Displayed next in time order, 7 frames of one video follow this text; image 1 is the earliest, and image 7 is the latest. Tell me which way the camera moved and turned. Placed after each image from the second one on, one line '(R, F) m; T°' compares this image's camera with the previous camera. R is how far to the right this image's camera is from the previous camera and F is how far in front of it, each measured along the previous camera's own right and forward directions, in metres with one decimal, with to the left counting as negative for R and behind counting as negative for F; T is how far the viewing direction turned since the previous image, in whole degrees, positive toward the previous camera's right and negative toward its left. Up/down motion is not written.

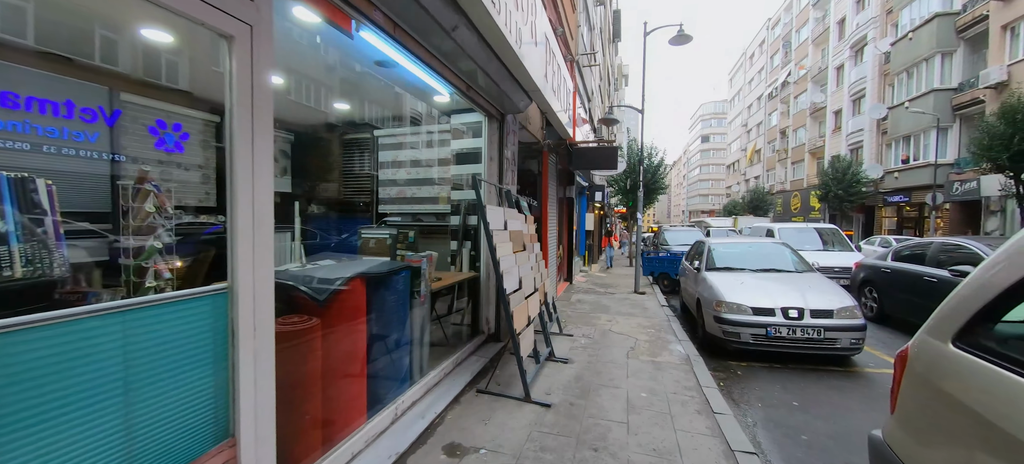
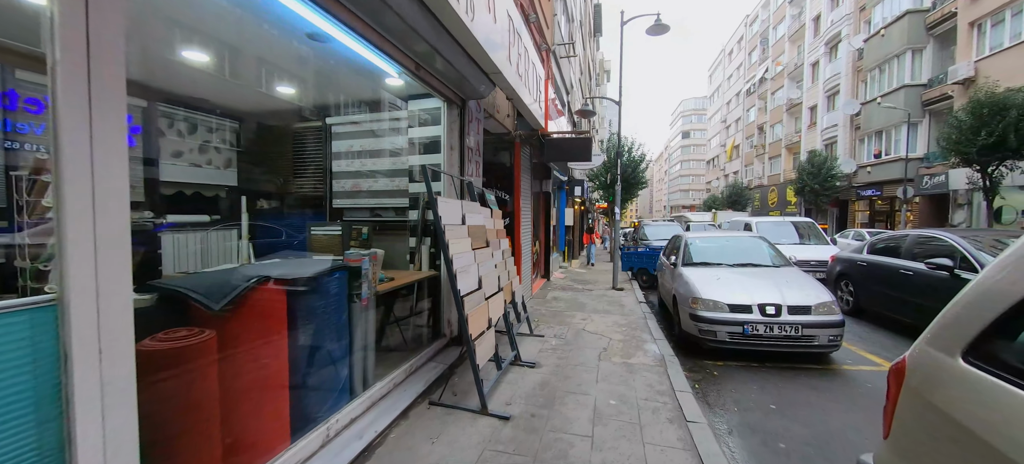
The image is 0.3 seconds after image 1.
(+0.3, +0.4) m; +2°
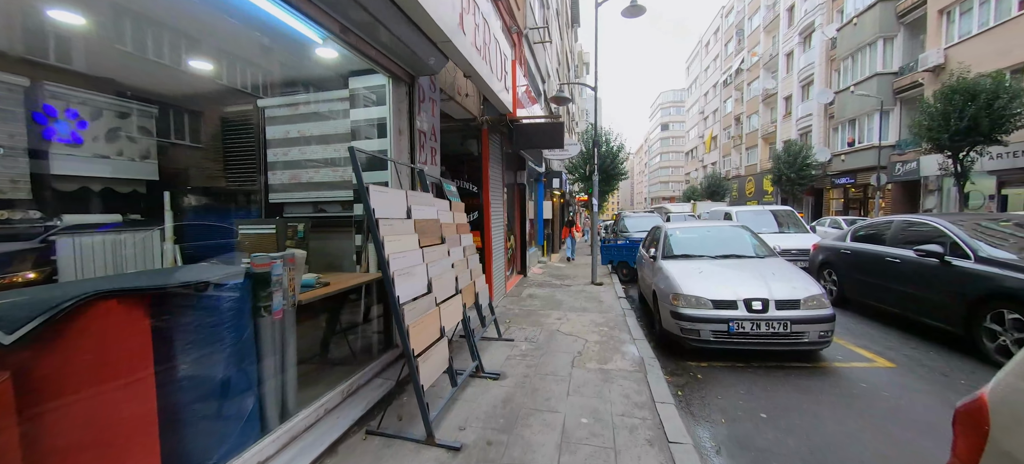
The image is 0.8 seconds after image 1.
(+0.3, +0.5) m; +2°
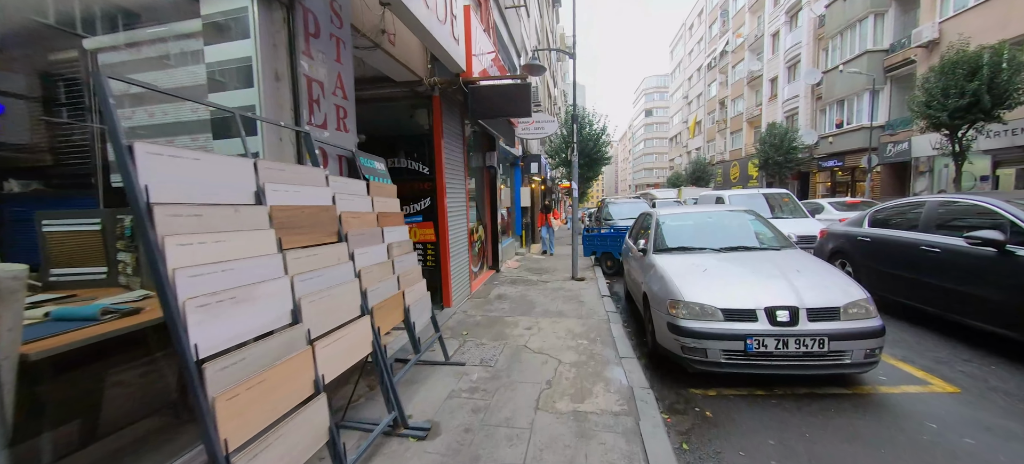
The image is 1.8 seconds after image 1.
(+0.4, +1.2) m; +2°
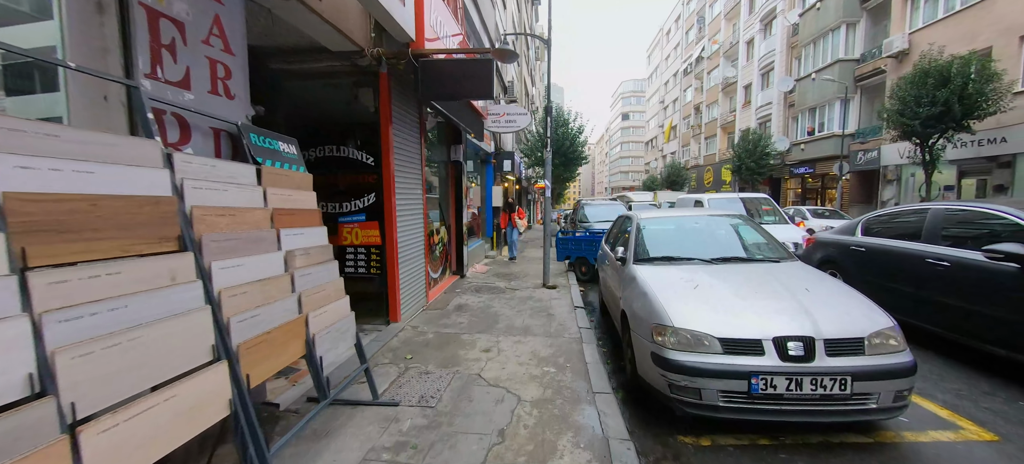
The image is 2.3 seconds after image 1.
(+0.2, +0.8) m; +3°
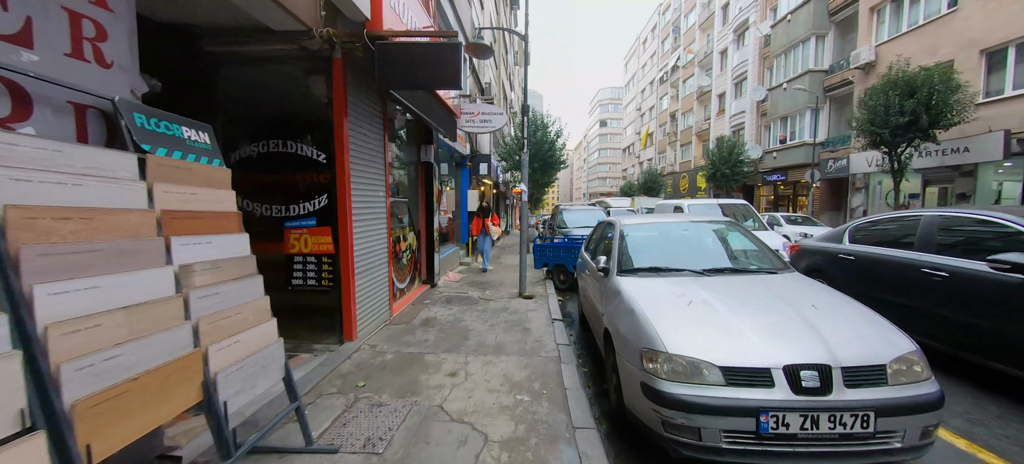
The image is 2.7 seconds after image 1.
(+0.1, +0.5) m; +3°
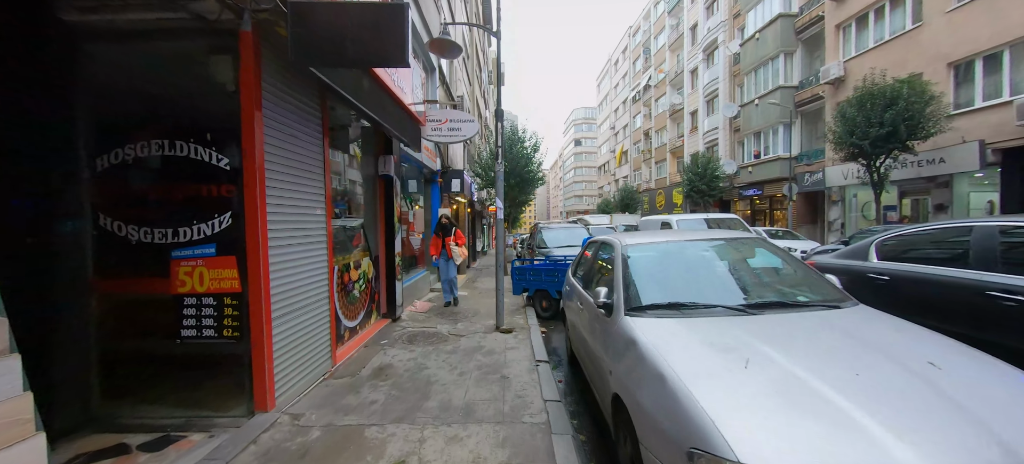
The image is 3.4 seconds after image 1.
(+0.1, +1.0) m; +3°
